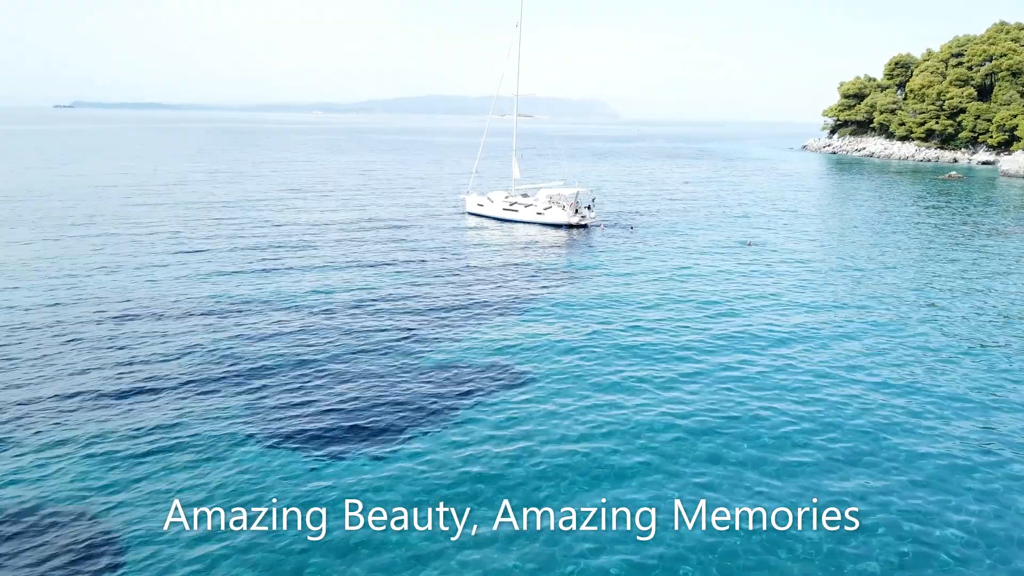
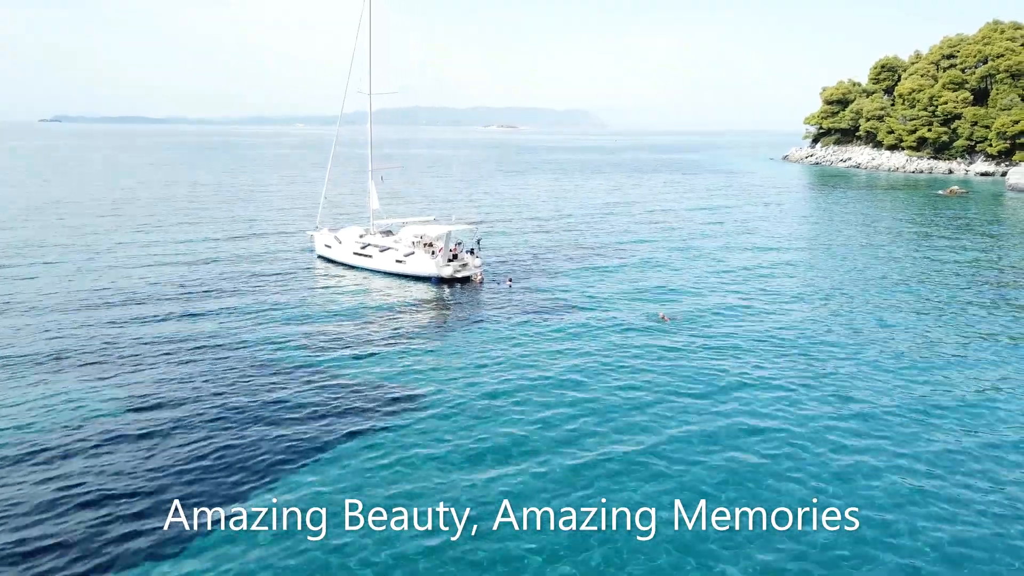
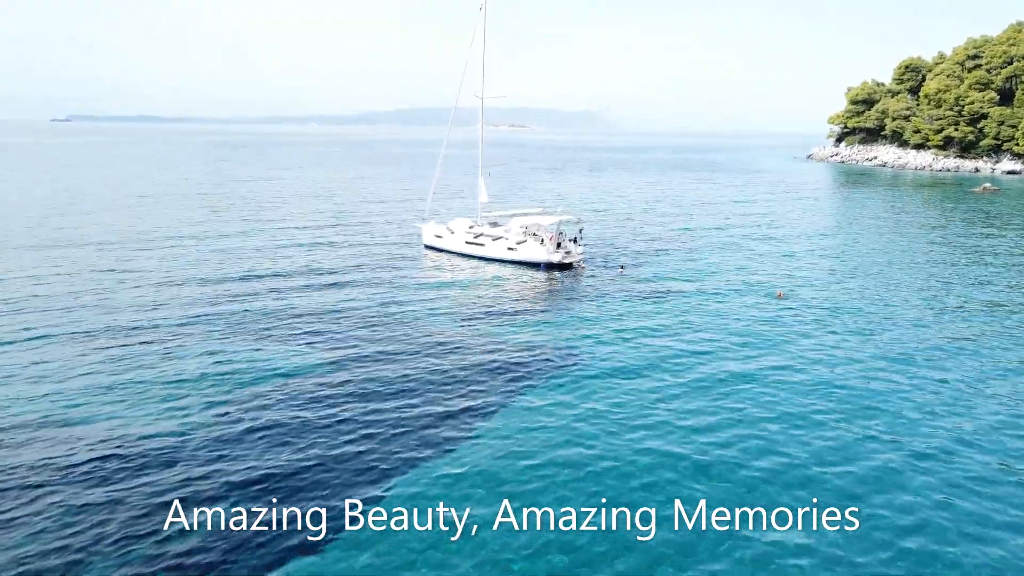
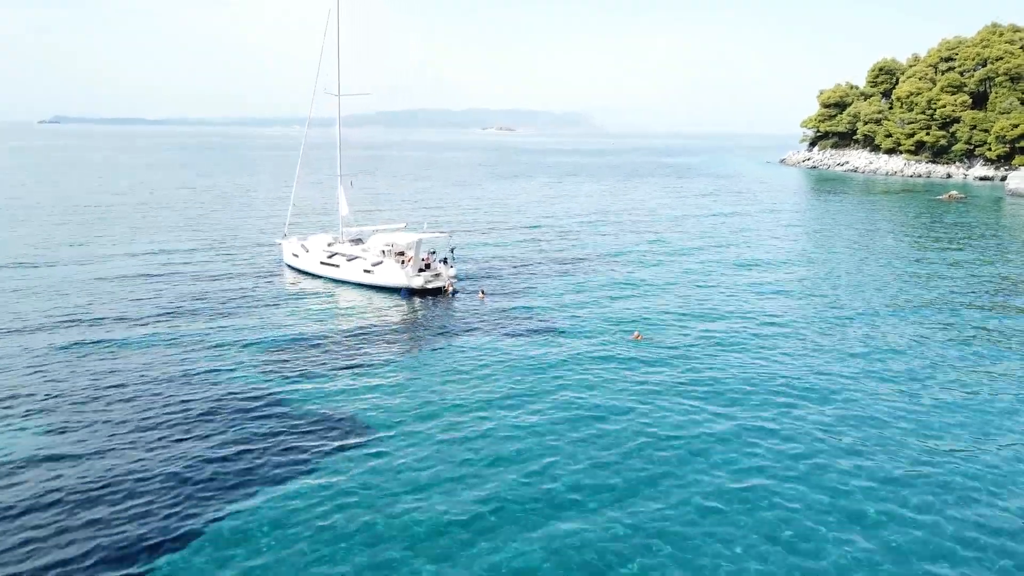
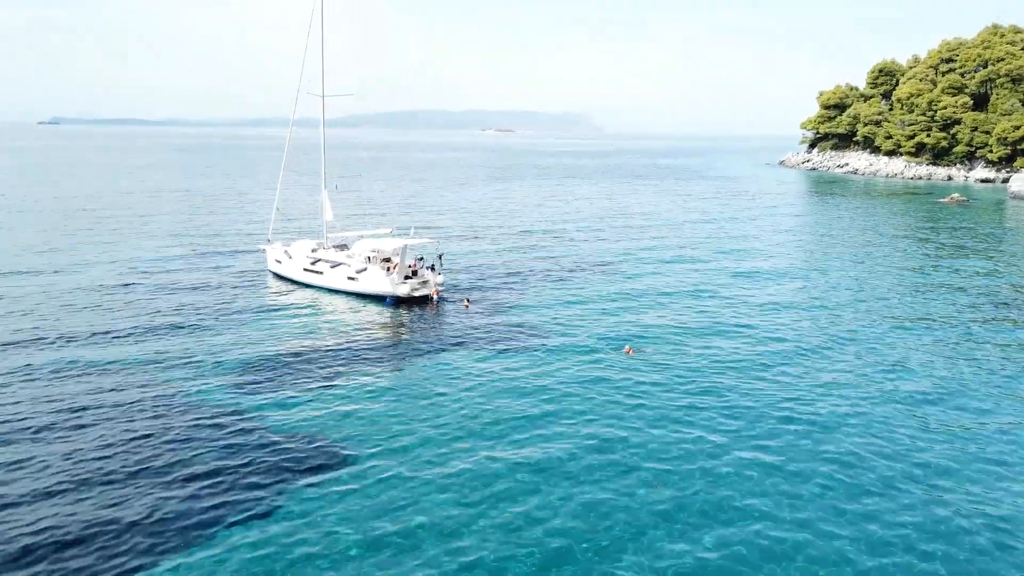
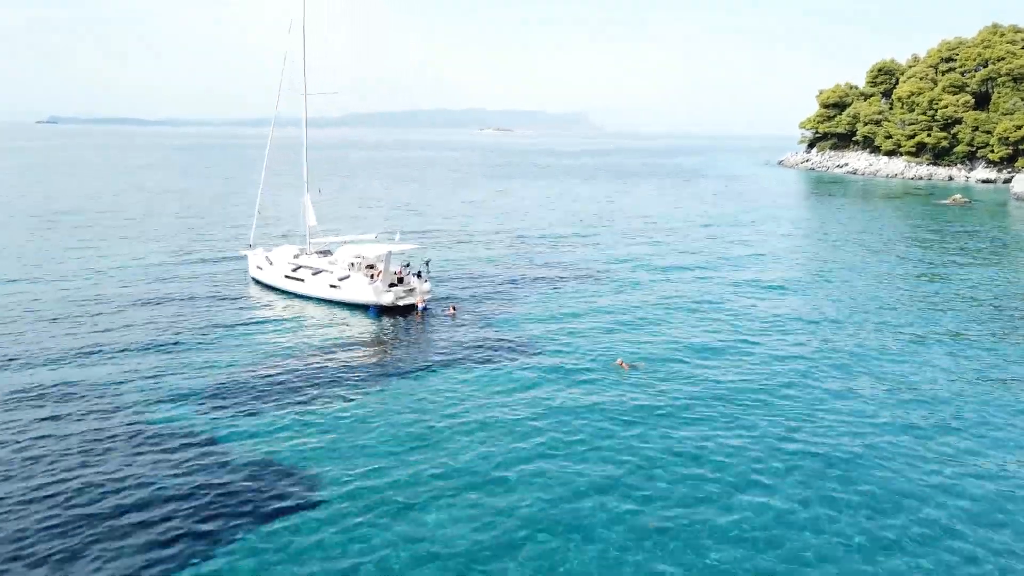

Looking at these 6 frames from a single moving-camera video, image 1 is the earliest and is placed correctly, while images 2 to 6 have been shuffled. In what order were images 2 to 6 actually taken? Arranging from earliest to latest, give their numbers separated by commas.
3, 2, 4, 5, 6
